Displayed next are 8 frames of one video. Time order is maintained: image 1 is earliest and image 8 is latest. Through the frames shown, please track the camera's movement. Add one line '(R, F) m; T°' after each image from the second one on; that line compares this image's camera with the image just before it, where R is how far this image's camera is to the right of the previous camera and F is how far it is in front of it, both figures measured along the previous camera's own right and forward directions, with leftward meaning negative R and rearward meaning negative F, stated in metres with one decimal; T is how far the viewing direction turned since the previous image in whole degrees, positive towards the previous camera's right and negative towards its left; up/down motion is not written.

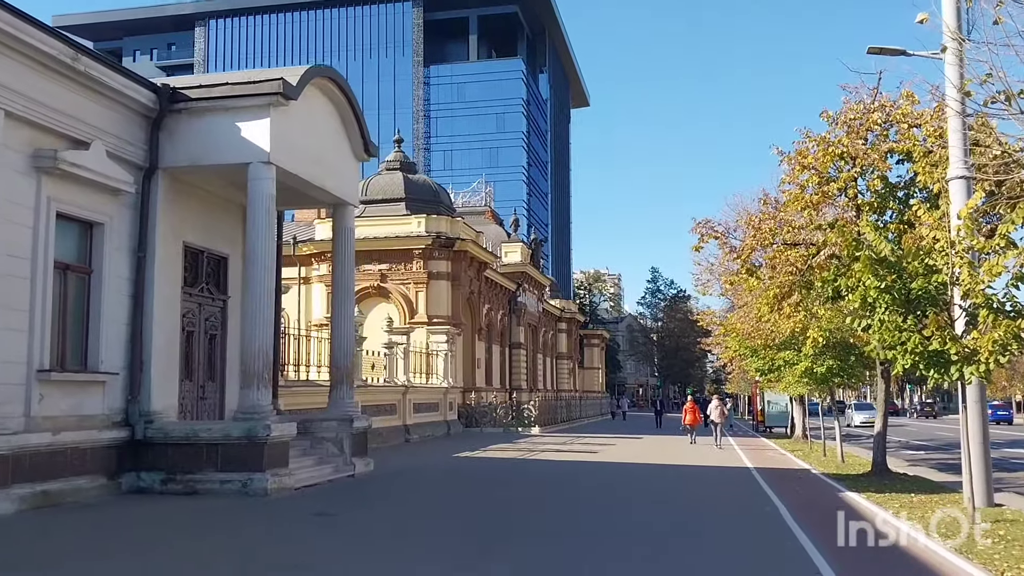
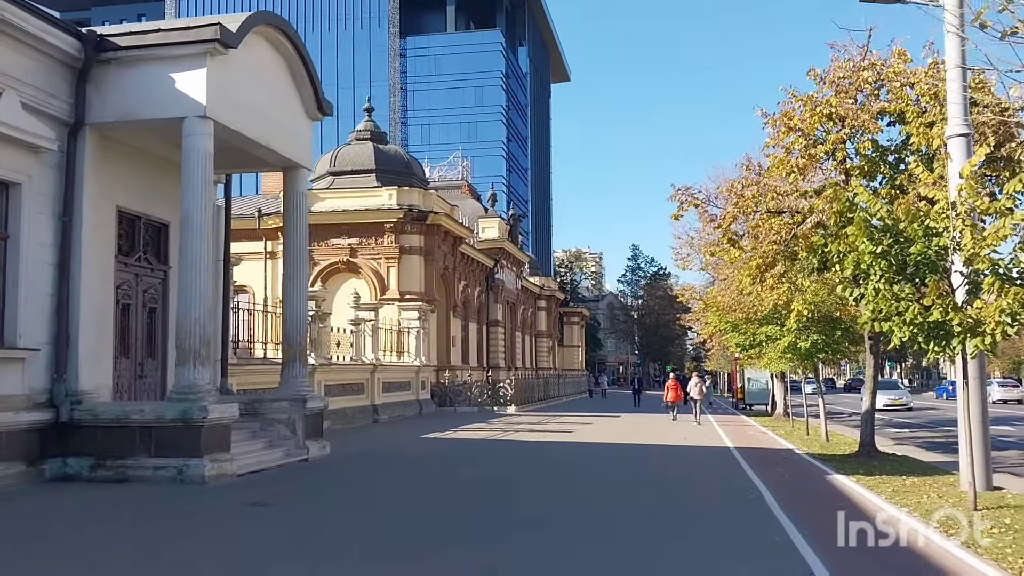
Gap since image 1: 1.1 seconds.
(+0.2, +1.0) m; +1°
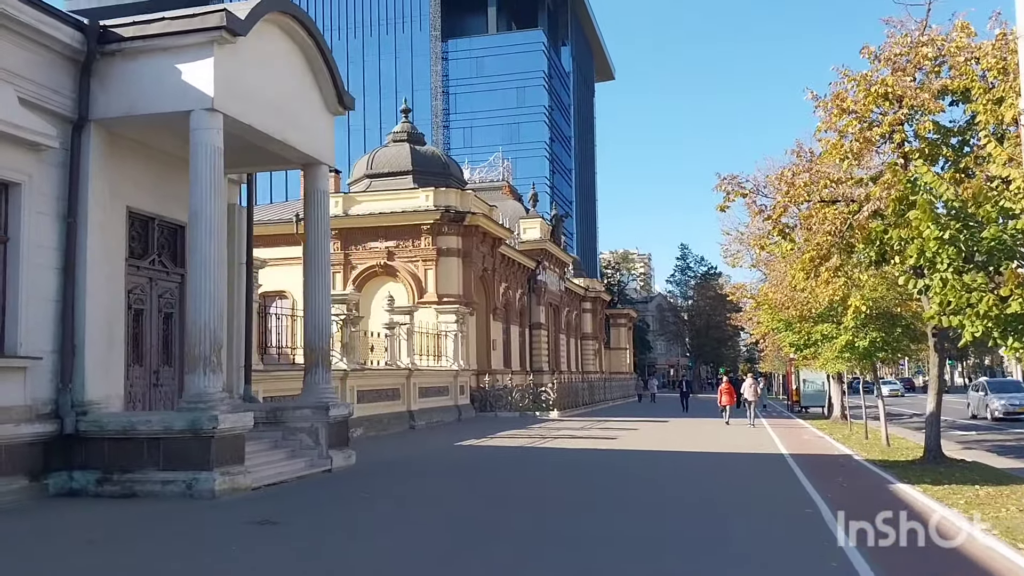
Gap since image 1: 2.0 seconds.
(+0.2, +0.9) m; -3°
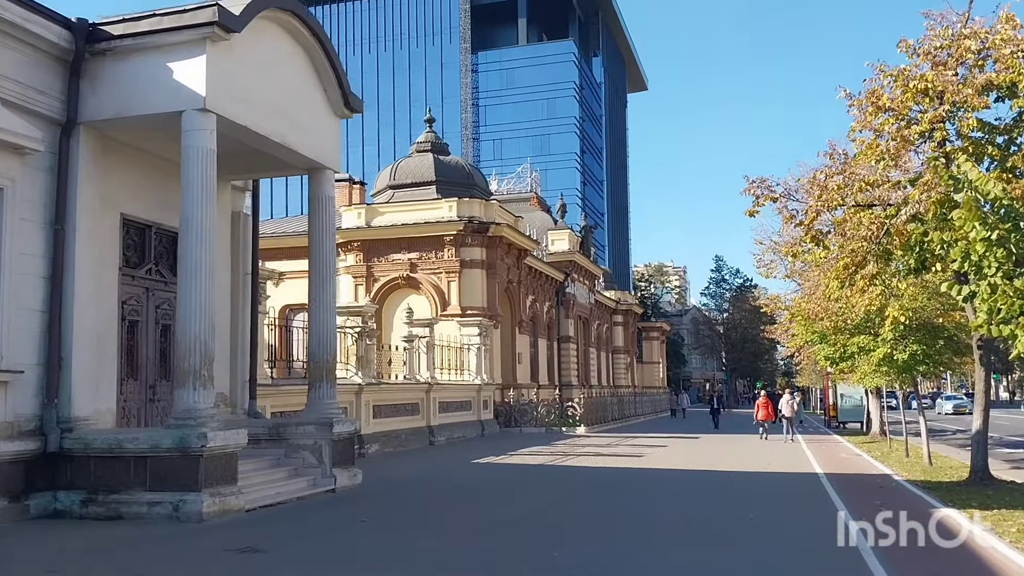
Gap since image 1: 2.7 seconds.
(+0.3, +0.7) m; -2°
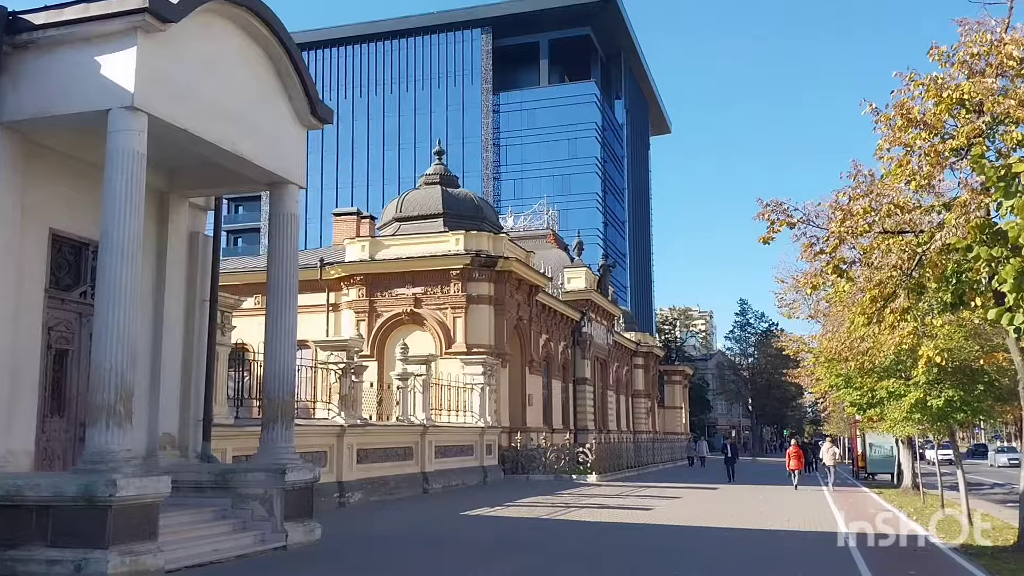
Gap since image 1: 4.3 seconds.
(+0.6, +1.5) m; -2°
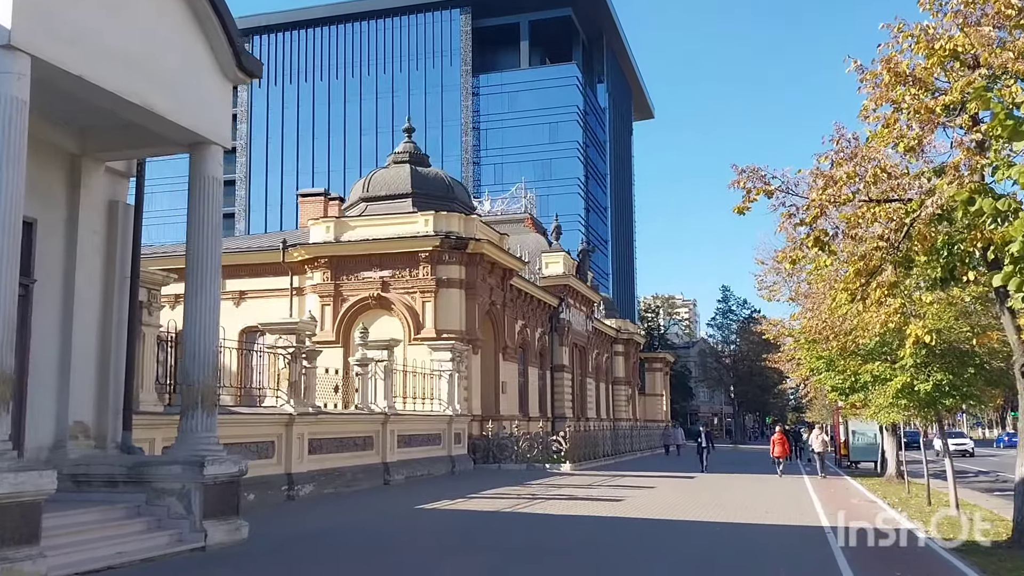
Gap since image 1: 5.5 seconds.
(+0.4, +1.1) m; +1°
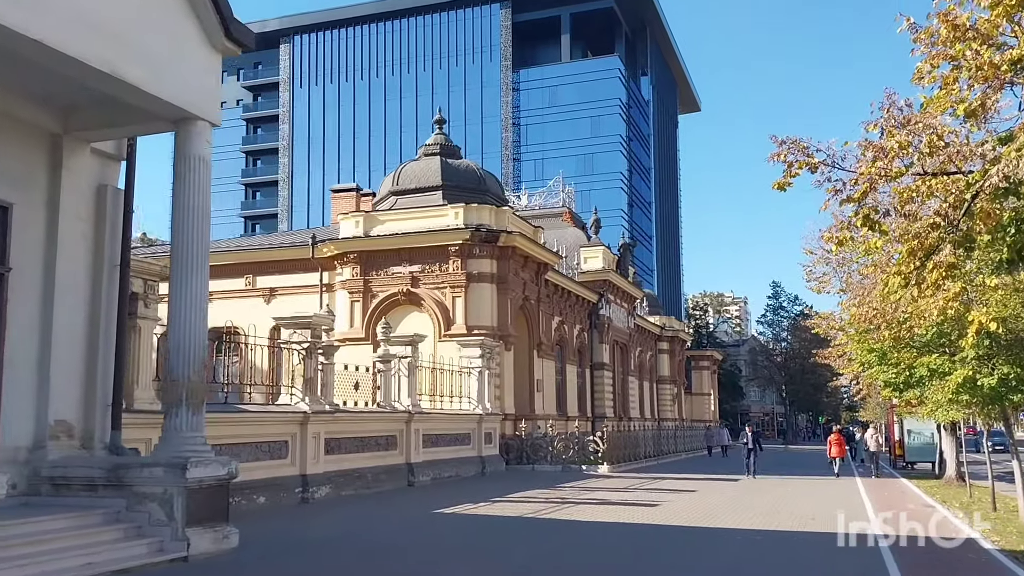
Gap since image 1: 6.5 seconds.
(+0.4, +1.0) m; -3°
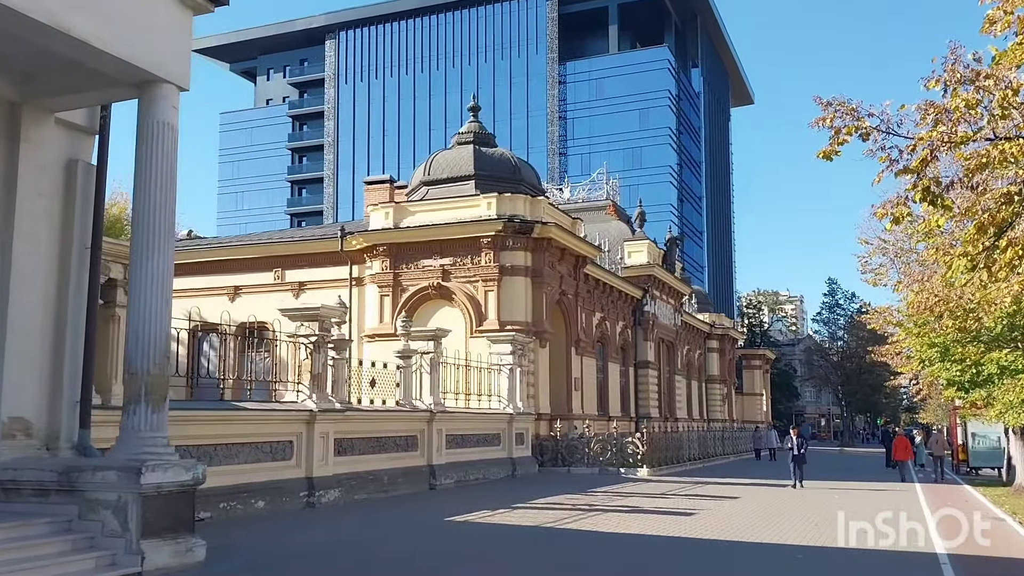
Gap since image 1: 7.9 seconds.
(+0.5, +1.2) m; -3°
